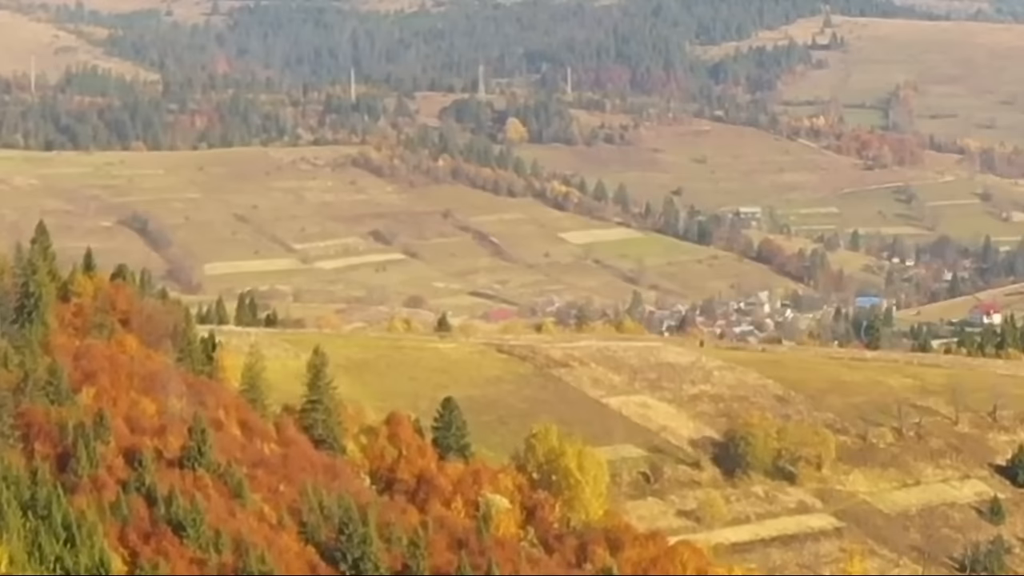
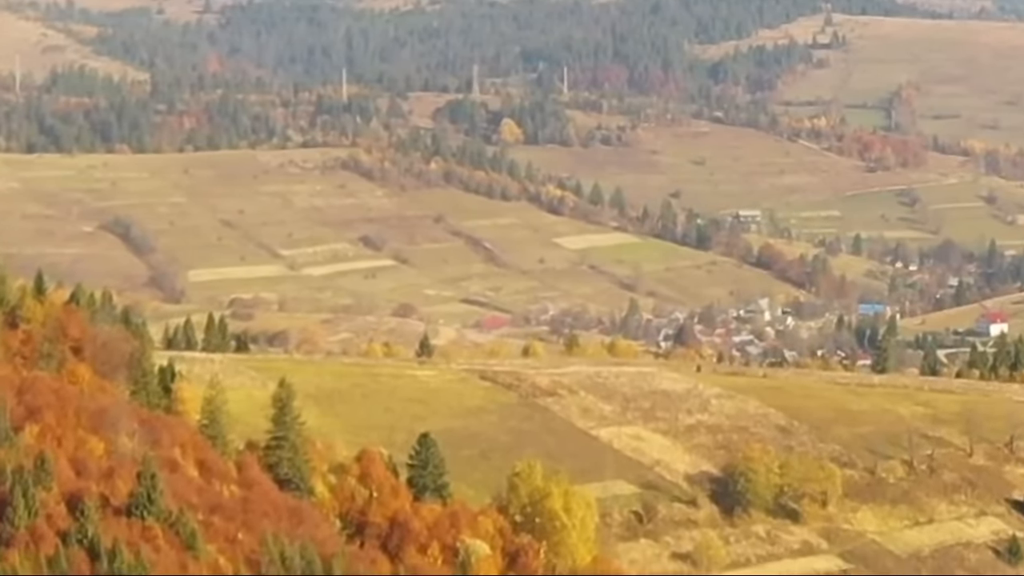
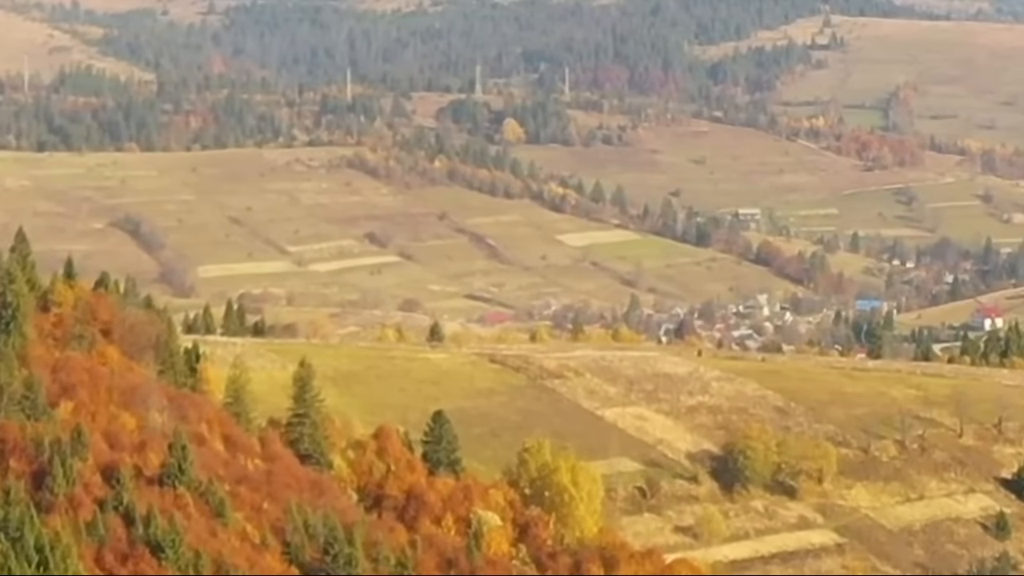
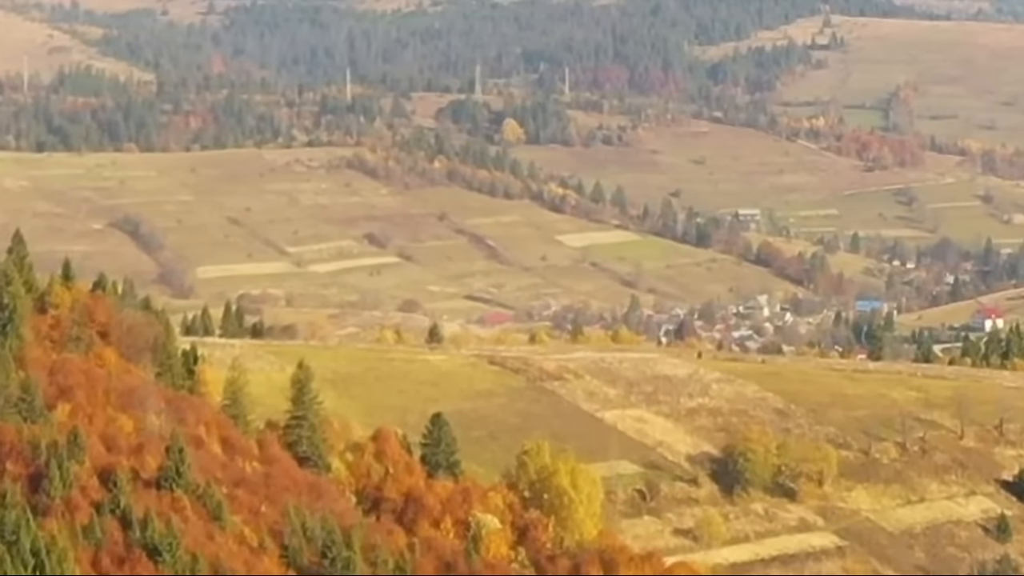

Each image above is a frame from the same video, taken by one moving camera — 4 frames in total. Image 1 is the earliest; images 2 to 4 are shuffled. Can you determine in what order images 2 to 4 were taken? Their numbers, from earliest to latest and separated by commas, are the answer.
3, 4, 2
